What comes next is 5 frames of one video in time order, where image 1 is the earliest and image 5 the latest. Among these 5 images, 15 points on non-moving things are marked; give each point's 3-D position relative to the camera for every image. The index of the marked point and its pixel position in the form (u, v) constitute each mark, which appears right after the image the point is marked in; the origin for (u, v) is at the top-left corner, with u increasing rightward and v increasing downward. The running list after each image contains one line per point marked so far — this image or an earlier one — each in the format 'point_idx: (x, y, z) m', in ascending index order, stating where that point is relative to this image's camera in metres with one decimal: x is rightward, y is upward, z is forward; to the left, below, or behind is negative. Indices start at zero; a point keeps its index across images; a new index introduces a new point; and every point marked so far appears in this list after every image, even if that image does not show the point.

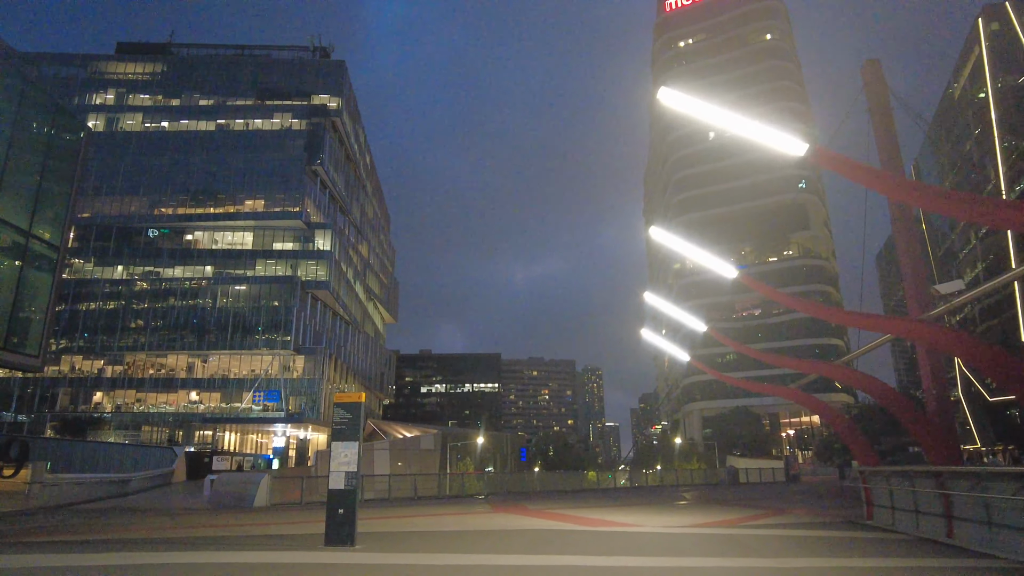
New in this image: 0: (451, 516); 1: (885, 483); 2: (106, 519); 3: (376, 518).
0: (-1.4, -6.1, +17.9) m
1: (+8.4, -4.4, +15.0) m
2: (-12.2, -6.9, +20.0) m
3: (-3.5, -5.9, +16.8) m
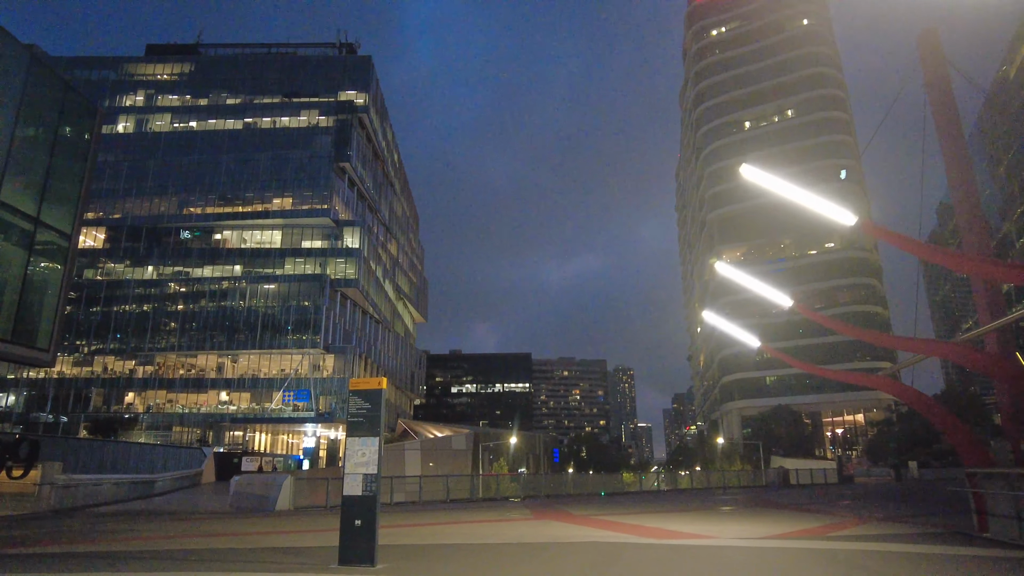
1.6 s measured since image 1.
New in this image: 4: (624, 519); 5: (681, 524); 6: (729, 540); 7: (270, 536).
0: (-0.4, -5.6, +15.9) m
1: (+9.3, -3.8, +12.6) m
2: (-11.0, -6.6, +18.5) m
3: (-2.5, -5.4, +15.0) m
4: (+3.1, -6.4, +18.4) m
5: (+4.5, -6.1, +16.9) m
6: (+4.1, -4.7, +12.6) m
7: (-5.3, -5.5, +14.7) m
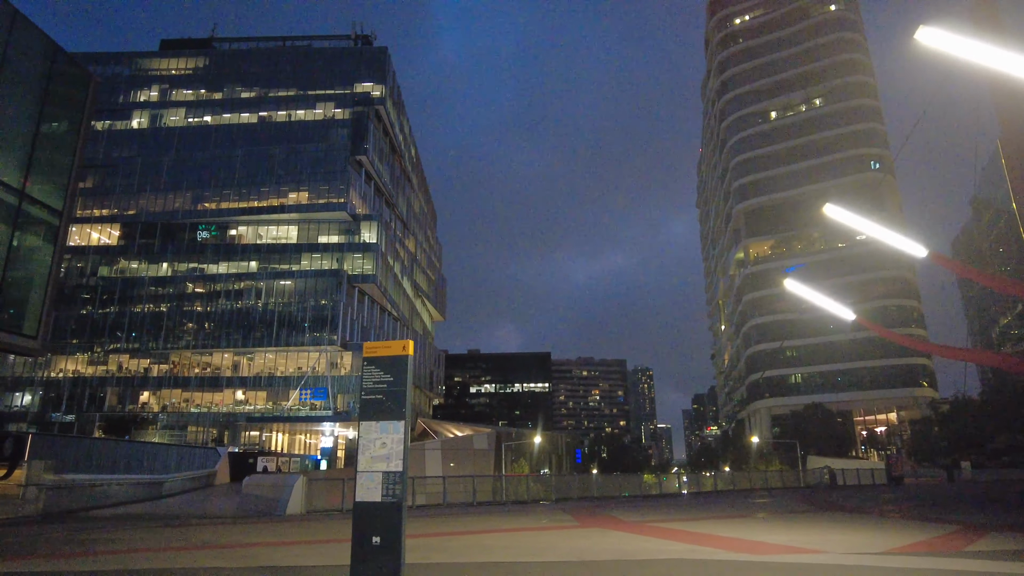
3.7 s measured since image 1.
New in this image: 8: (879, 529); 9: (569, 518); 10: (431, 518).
0: (+0.6, -4.9, +13.5) m
1: (+10.1, -3.0, +10.0) m
2: (-10.0, -5.9, +16.4) m
3: (-1.6, -4.7, +12.6) m
4: (+4.1, -5.7, +15.9) m
5: (+5.5, -5.3, +14.3) m
6: (+4.9, -4.0, +10.0) m
7: (-4.5, -4.8, +12.4) m
8: (+9.7, -6.3, +17.6) m
9: (+1.5, -6.1, +17.9) m
10: (-2.3, -6.4, +18.5) m
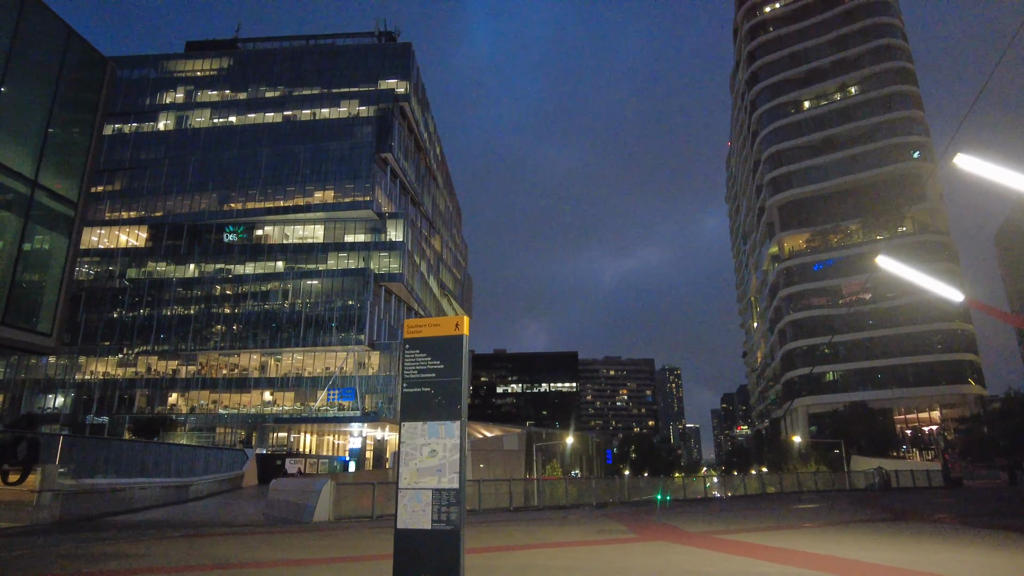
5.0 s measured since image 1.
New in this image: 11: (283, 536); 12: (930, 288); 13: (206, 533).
0: (+1.5, -4.6, +11.9) m
1: (+10.9, -2.6, +8.0) m
2: (-9.0, -5.7, +15.2) m
3: (-0.7, -4.4, +11.1) m
4: (+5.2, -5.3, +14.1) m
5: (+6.4, -5.0, +12.6) m
6: (+5.7, -3.6, +8.3) m
7: (-3.6, -4.5, +11.0) m
8: (+10.8, -5.9, +15.7) m
9: (+2.6, -5.8, +16.2) m
10: (-1.1, -6.1, +17.0) m
11: (-5.5, -5.8, +15.8) m
12: (+7.0, 0.0, +11.4) m
13: (-8.0, -6.4, +17.6) m
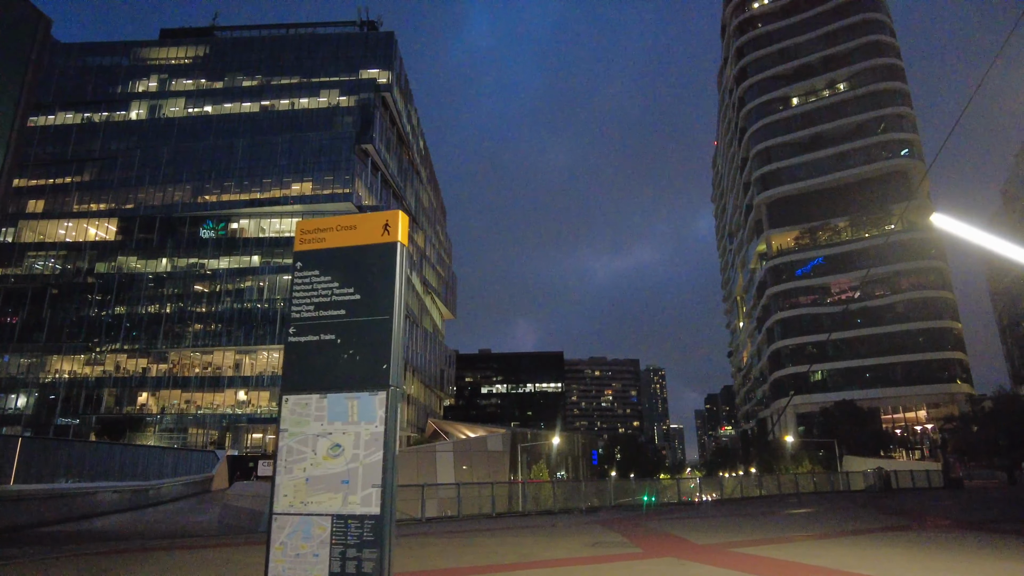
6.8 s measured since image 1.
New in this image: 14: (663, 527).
0: (+1.2, -4.1, +9.9) m
1: (+10.7, -2.1, +6.2) m
2: (-9.3, -5.2, +12.9) m
3: (-0.9, -3.9, +9.0) m
4: (+4.8, -4.8, +12.2) m
5: (+6.1, -4.5, +10.6) m
6: (+5.5, -3.1, +6.3) m
7: (-3.8, -4.0, +8.8) m
8: (+10.4, -5.4, +13.9) m
9: (+2.2, -5.3, +14.2) m
10: (-1.6, -5.6, +14.9) m
11: (-5.8, -5.3, +13.6) m
12: (+6.7, +0.5, +9.5) m
13: (-8.5, -5.9, +15.3) m
14: (+4.3, -6.7, +18.9) m
